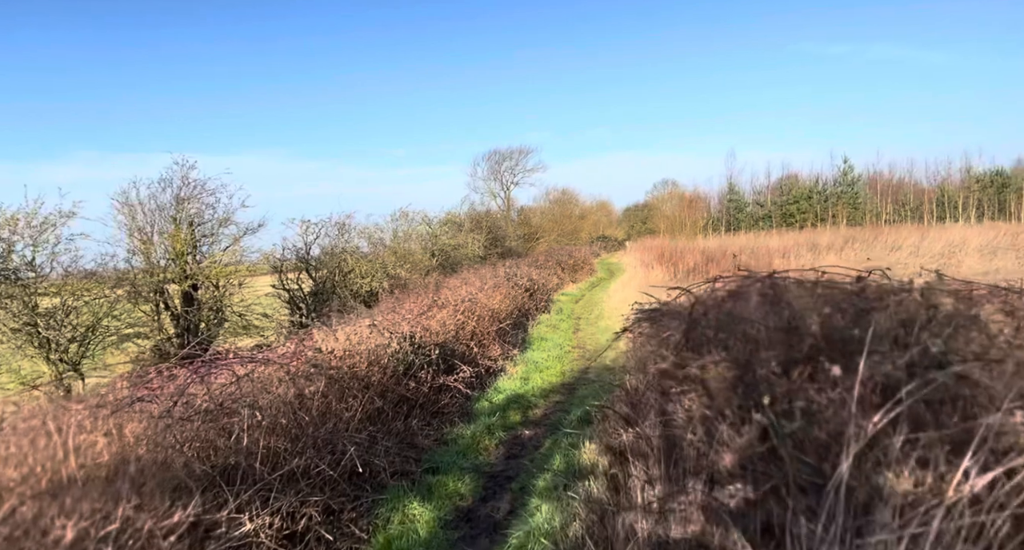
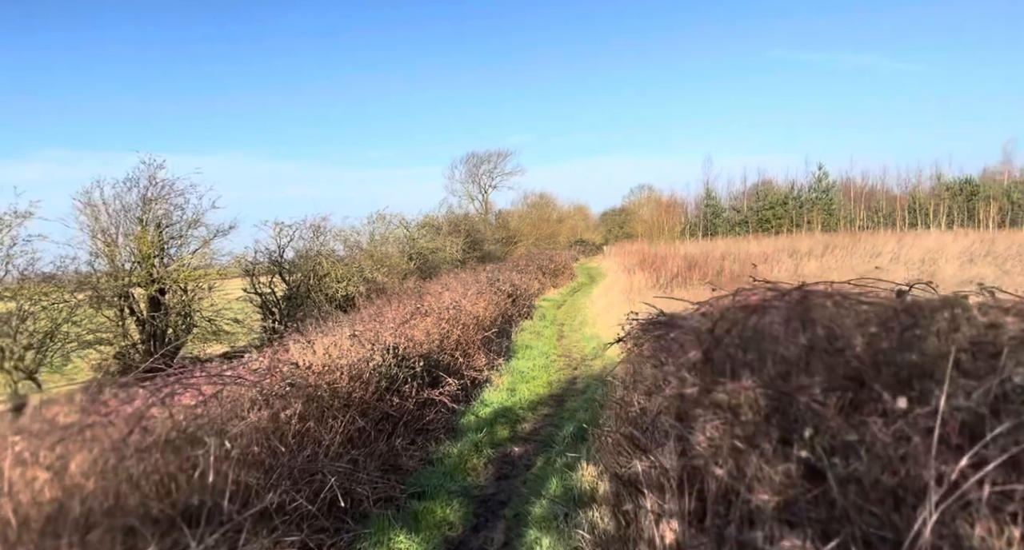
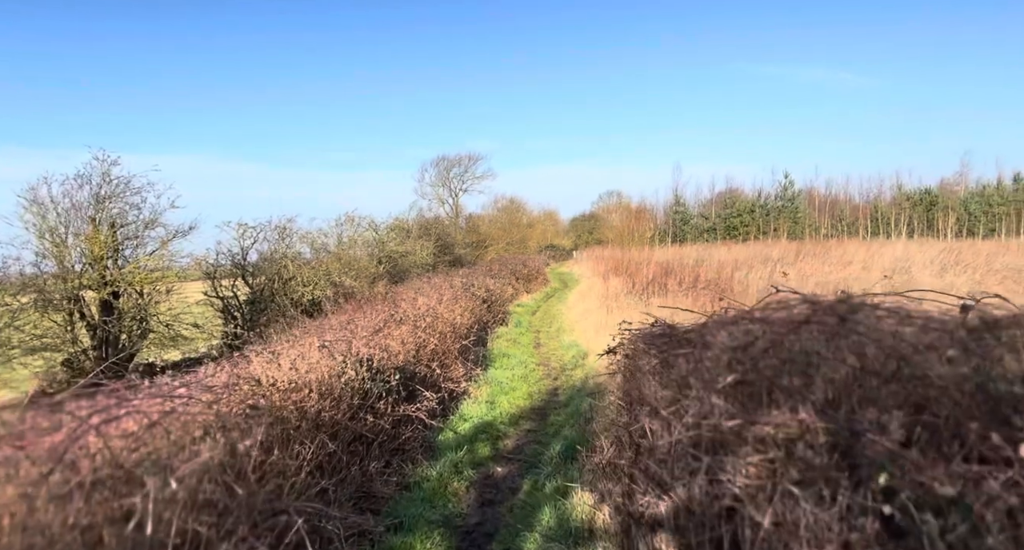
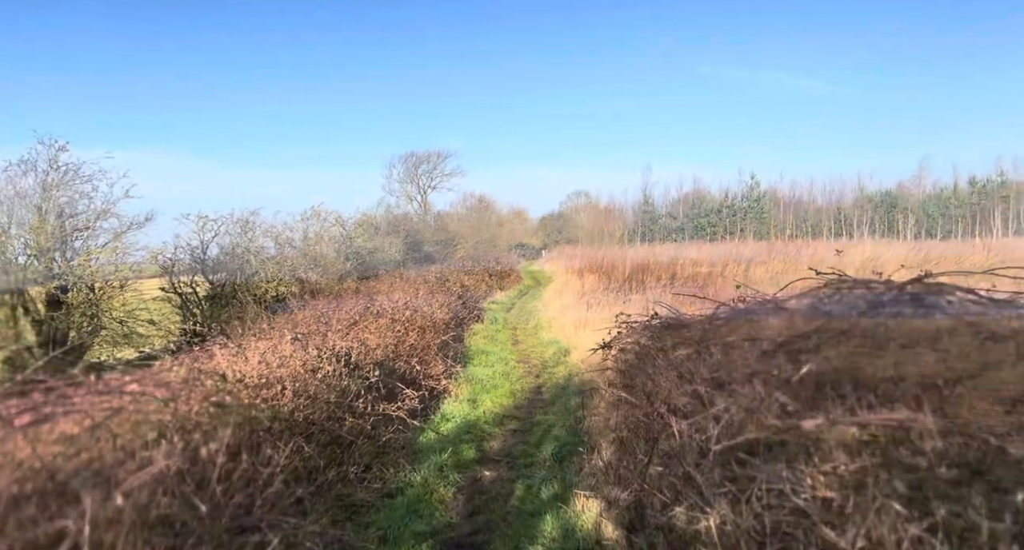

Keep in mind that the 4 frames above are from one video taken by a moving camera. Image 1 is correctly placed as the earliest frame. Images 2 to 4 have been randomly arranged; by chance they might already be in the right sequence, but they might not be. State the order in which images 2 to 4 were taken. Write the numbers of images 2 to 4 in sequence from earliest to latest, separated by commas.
2, 3, 4
